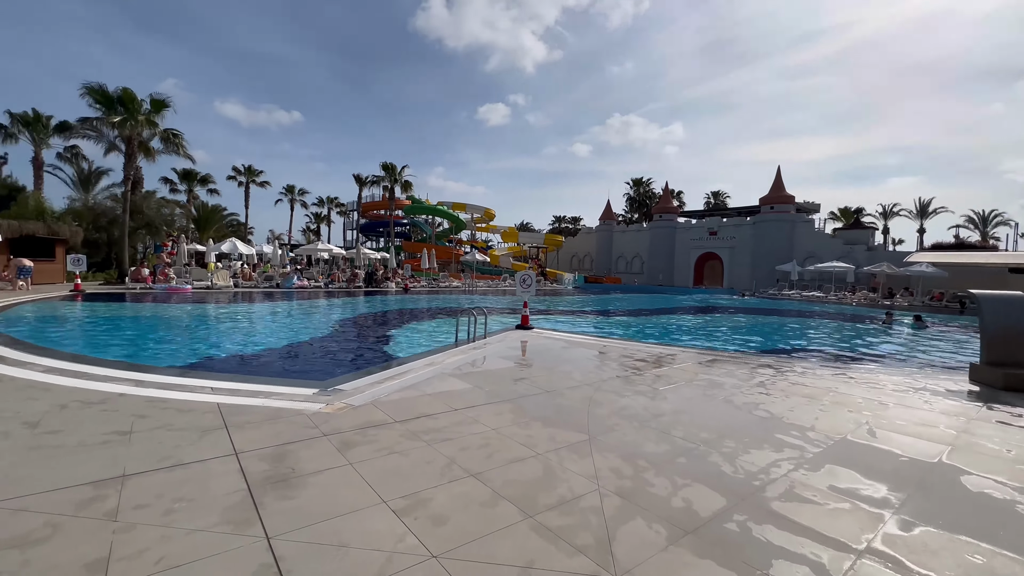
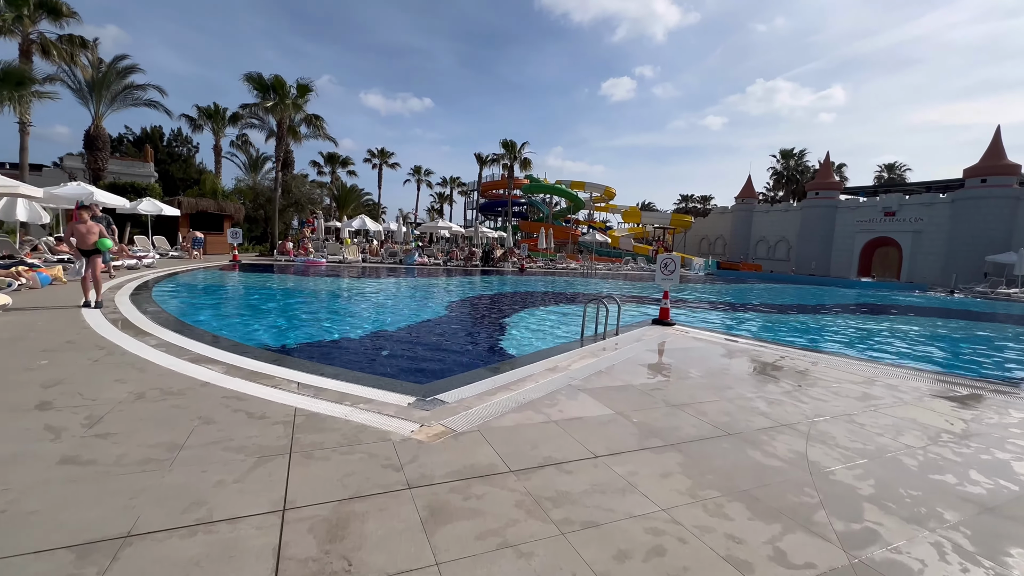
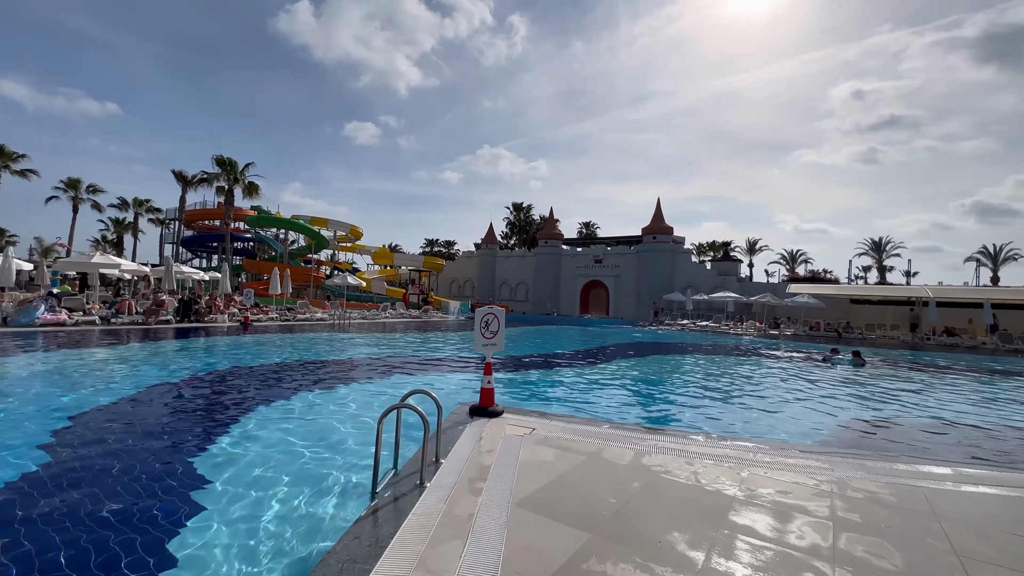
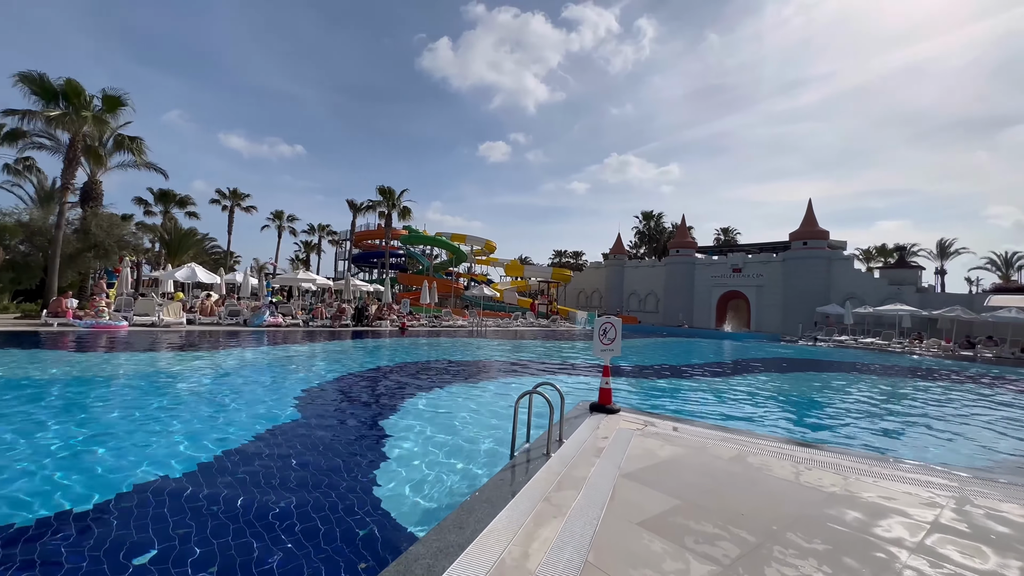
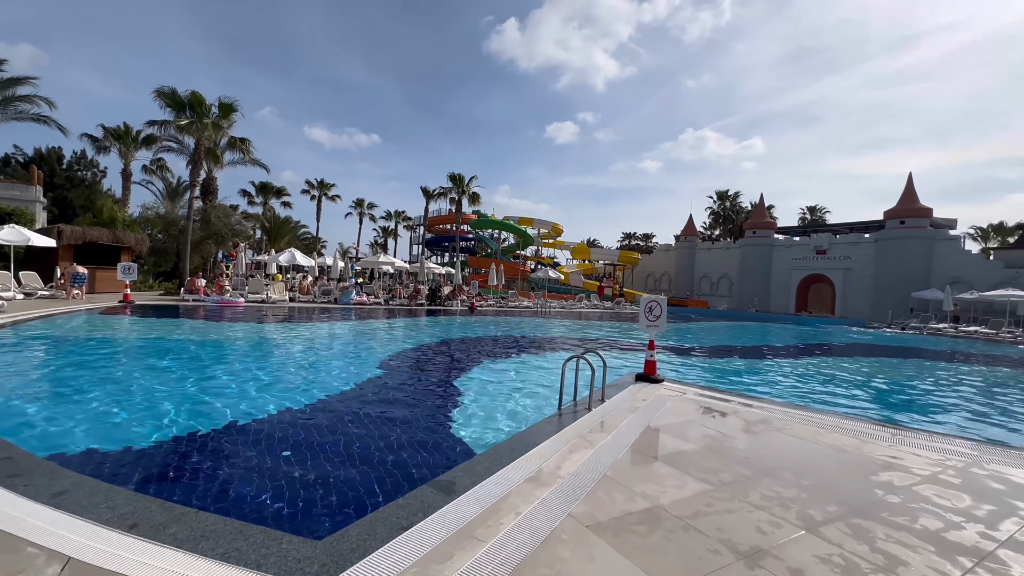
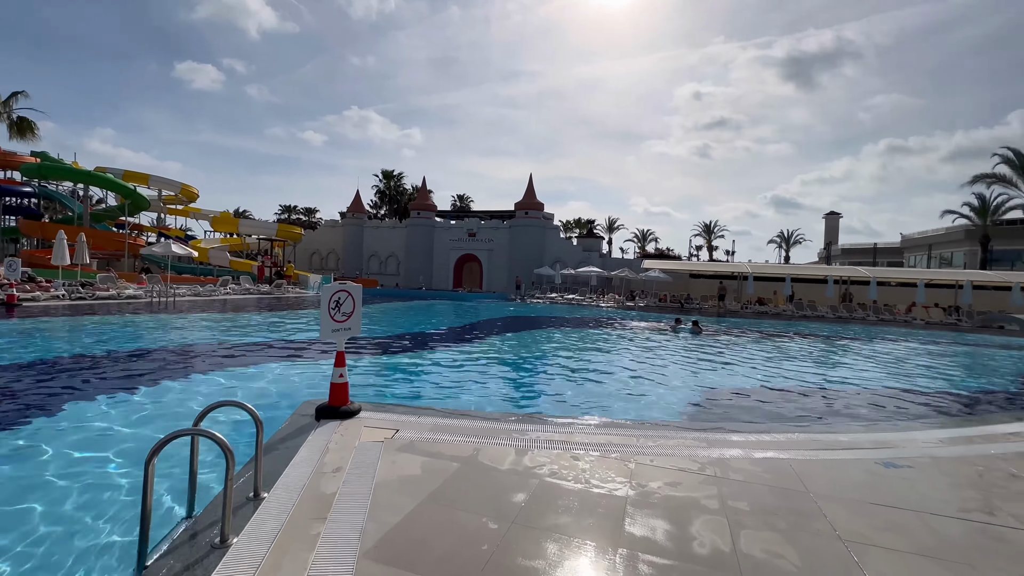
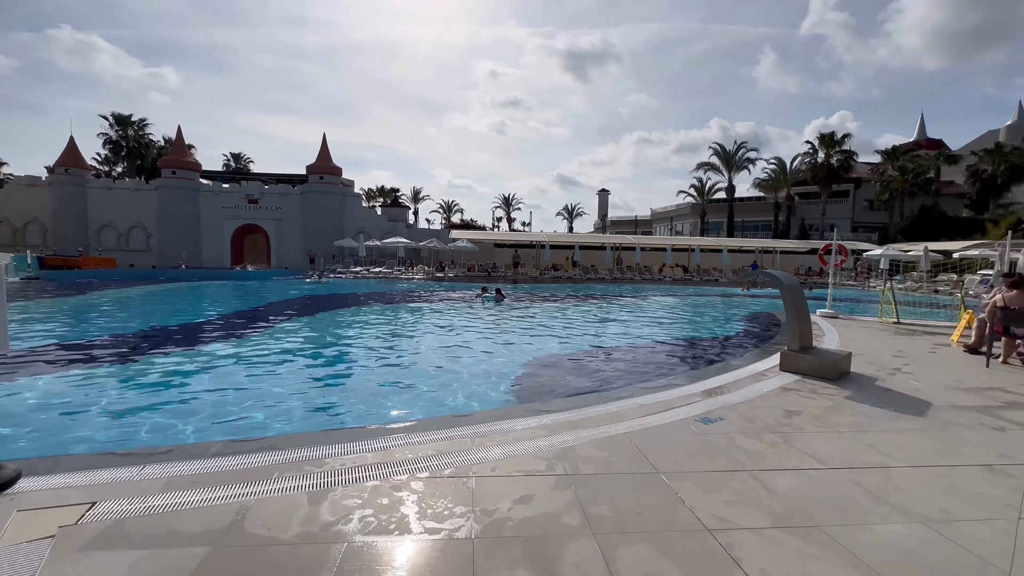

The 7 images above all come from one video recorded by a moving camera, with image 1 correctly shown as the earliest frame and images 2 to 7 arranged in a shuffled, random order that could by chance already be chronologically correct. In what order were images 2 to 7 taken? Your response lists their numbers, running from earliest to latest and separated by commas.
2, 5, 4, 3, 6, 7
